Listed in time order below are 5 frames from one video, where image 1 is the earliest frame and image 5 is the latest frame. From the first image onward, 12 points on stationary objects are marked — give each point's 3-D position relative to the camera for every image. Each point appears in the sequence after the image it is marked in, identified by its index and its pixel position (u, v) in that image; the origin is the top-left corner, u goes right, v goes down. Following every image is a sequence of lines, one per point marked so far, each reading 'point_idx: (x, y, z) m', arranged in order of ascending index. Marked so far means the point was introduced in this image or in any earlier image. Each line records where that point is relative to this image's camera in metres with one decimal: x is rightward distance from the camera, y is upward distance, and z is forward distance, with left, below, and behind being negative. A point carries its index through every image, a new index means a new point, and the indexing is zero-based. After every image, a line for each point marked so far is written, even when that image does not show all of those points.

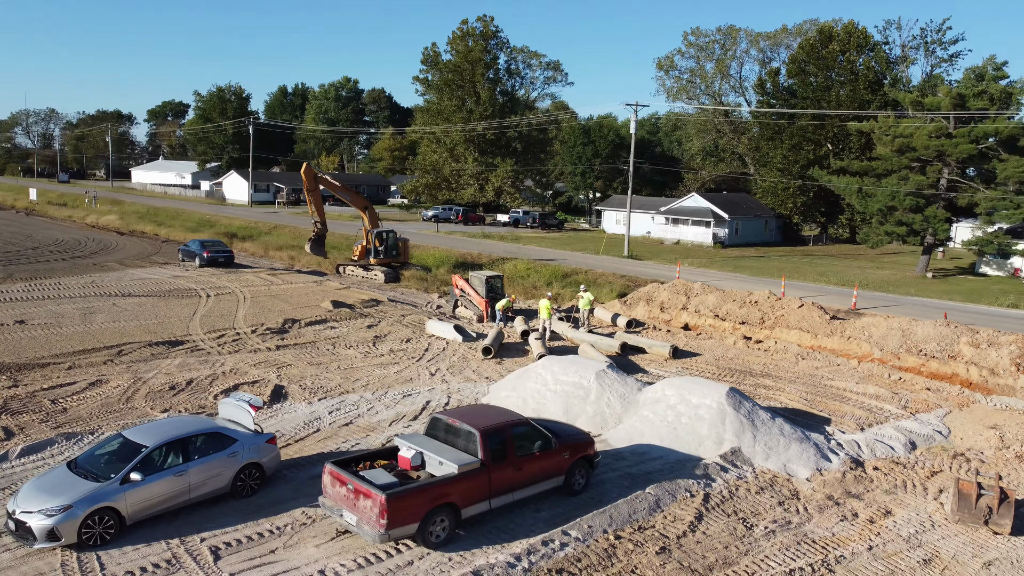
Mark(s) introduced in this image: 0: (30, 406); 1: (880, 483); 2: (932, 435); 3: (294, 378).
0: (-8.4, -2.1, +14.1) m
1: (+5.9, -3.1, +12.9) m
2: (+7.9, -2.8, +15.2) m
3: (-4.4, -1.8, +16.6) m
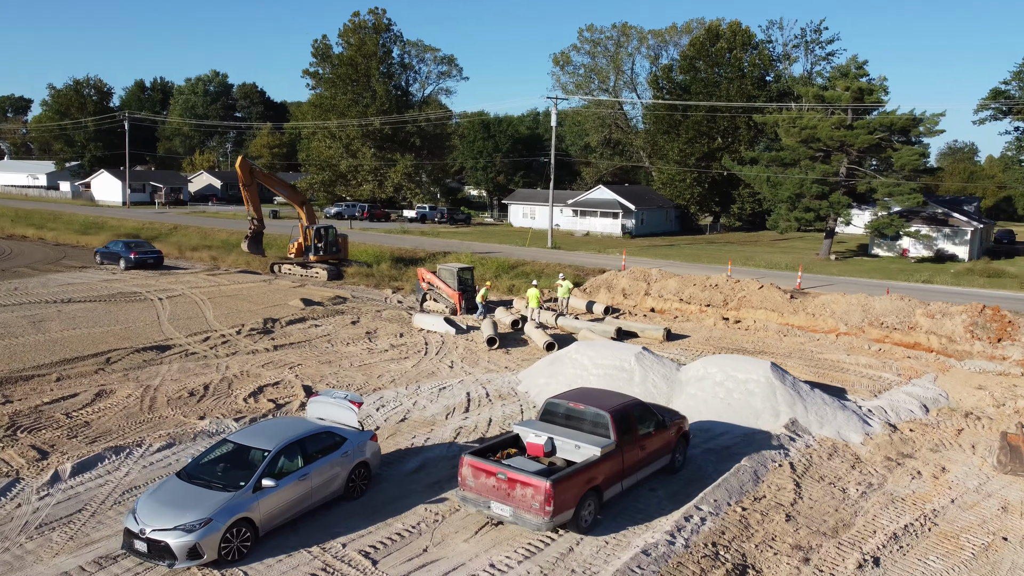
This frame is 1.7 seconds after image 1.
0: (-7.3, -2.1, +12.6) m
1: (+7.0, -2.6, +13.8) m
2: (+8.6, -2.2, +16.4) m
3: (-3.8, -1.7, +15.8) m
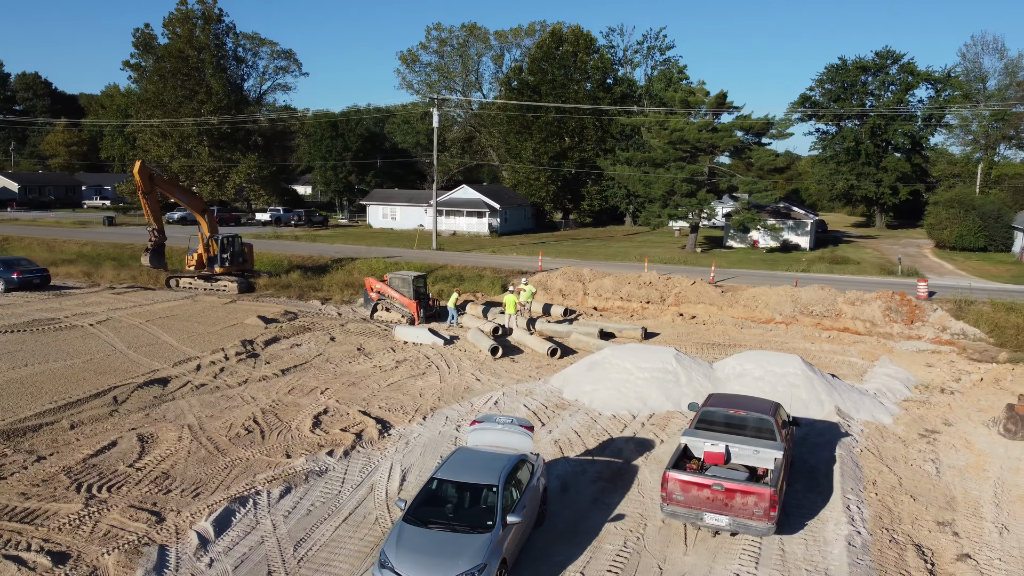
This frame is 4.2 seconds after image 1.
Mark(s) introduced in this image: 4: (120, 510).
0: (-5.4, -2.6, +11.1) m
1: (+8.1, -2.5, +15.7) m
2: (+9.0, -2.0, +18.6) m
3: (-2.9, -2.1, +14.9) m
4: (-4.8, -2.7, +10.0) m
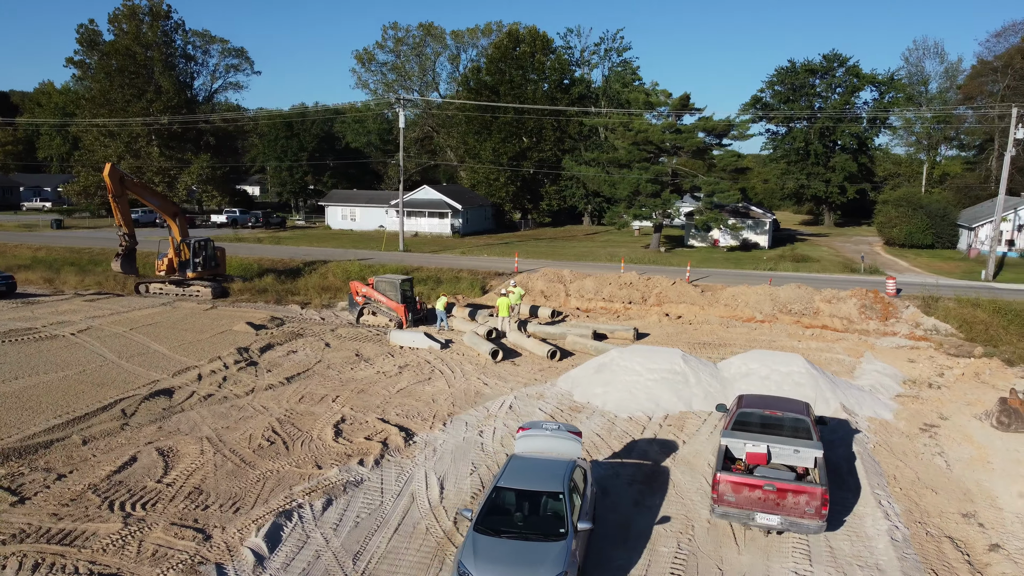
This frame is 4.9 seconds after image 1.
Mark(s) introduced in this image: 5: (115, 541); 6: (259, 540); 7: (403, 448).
0: (-4.8, -2.7, +10.7) m
1: (+8.4, -2.5, +16.3) m
2: (+9.0, -2.0, +19.2) m
3: (-2.6, -2.2, +14.8) m
4: (-4.2, -2.9, +9.7) m
5: (-4.6, -2.9, +9.4) m
6: (-3.0, -2.9, +9.5) m
7: (-1.7, -2.5, +12.7) m
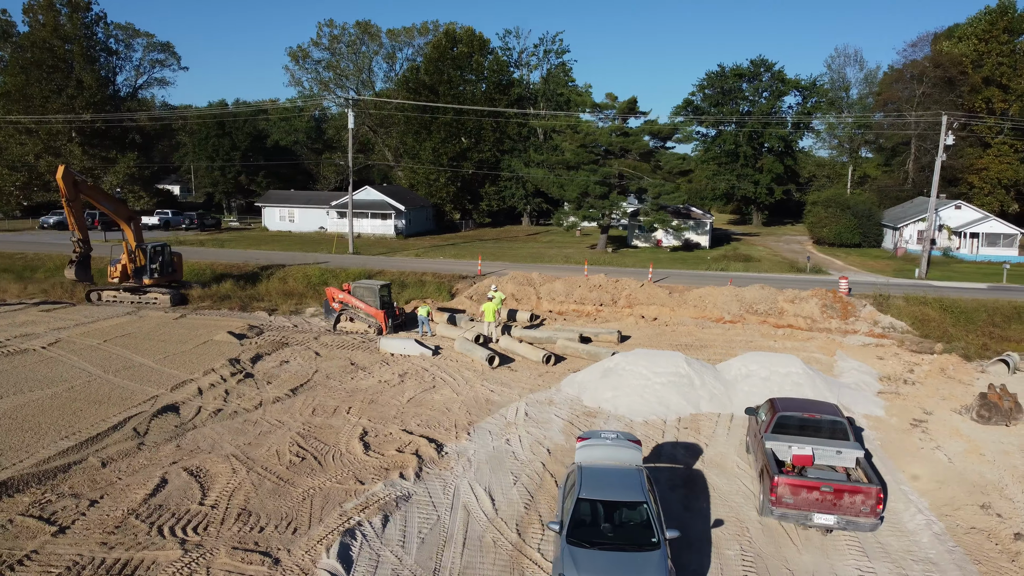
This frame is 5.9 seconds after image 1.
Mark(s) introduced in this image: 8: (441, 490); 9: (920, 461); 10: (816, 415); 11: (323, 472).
0: (-4.1, -2.9, +10.3) m
1: (+8.5, -2.6, +17.2) m
2: (+8.9, -2.0, +20.2) m
3: (-2.2, -2.4, +14.6) m
4: (-3.3, -3.1, +9.4) m
5: (-3.7, -3.1, +9.1) m
6: (-2.1, -3.1, +9.3) m
7: (-1.2, -2.7, +12.7) m
8: (-1.0, -2.9, +11.5) m
9: (+6.9, -2.9, +13.7) m
10: (+4.3, -1.8, +11.6) m
11: (-2.8, -2.7, +12.0) m
